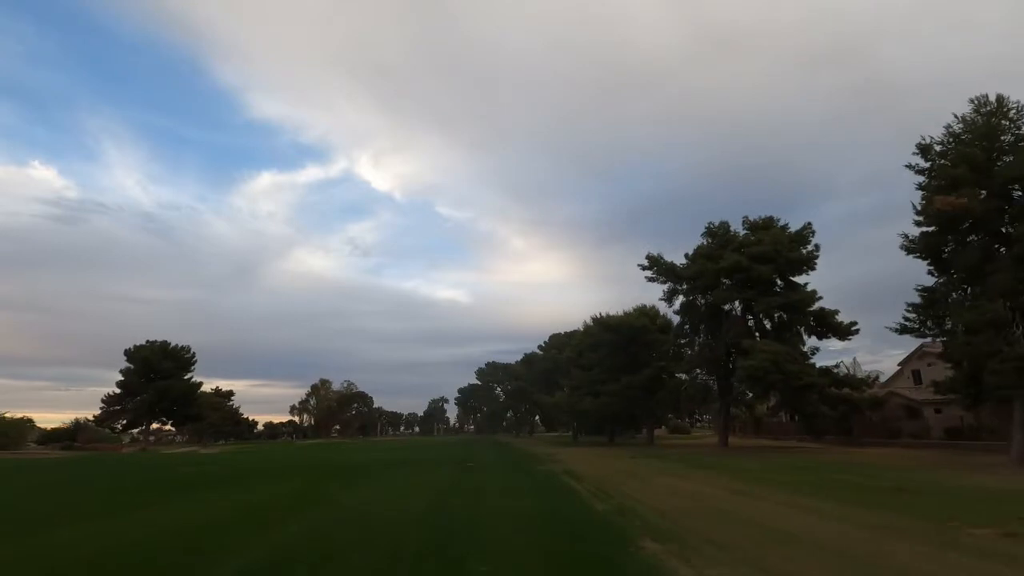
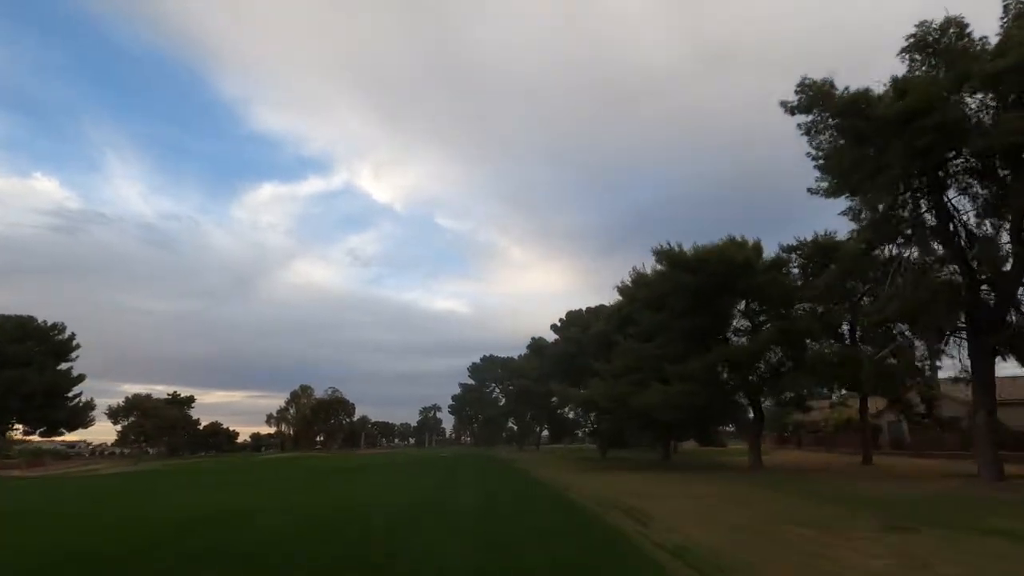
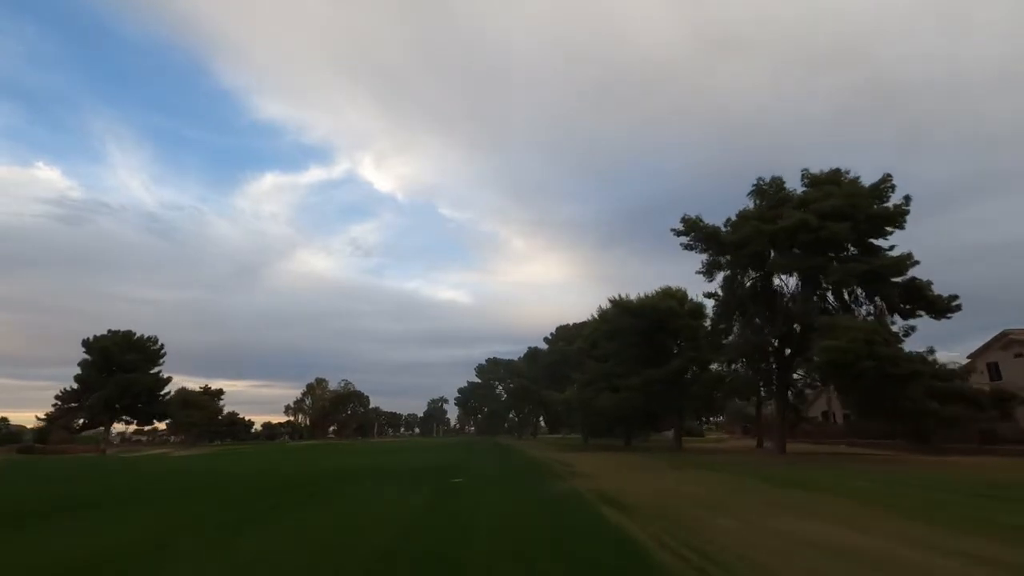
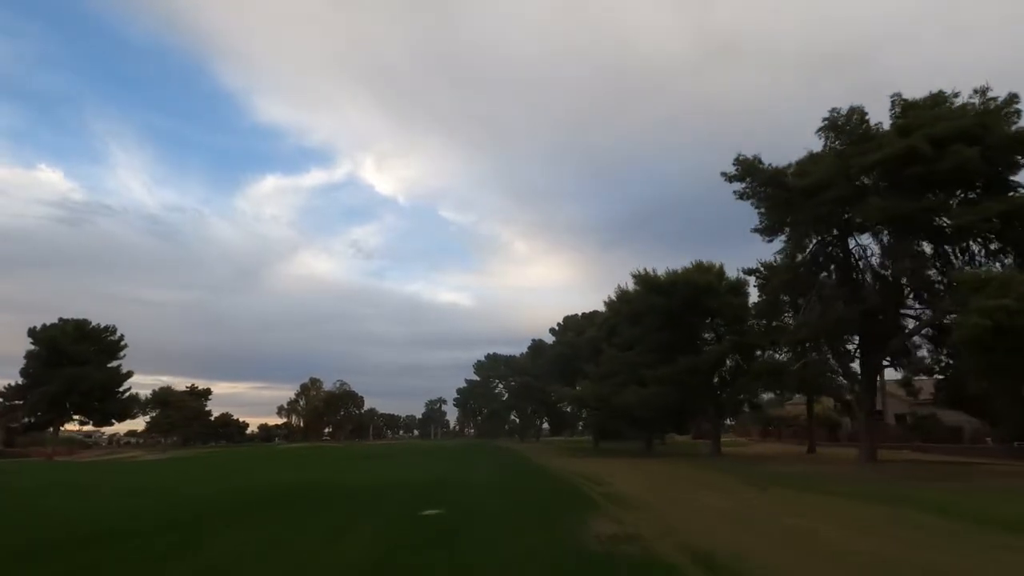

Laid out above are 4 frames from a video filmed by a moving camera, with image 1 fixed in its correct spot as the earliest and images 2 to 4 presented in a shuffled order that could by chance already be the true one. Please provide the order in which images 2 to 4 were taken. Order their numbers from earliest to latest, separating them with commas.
3, 4, 2
